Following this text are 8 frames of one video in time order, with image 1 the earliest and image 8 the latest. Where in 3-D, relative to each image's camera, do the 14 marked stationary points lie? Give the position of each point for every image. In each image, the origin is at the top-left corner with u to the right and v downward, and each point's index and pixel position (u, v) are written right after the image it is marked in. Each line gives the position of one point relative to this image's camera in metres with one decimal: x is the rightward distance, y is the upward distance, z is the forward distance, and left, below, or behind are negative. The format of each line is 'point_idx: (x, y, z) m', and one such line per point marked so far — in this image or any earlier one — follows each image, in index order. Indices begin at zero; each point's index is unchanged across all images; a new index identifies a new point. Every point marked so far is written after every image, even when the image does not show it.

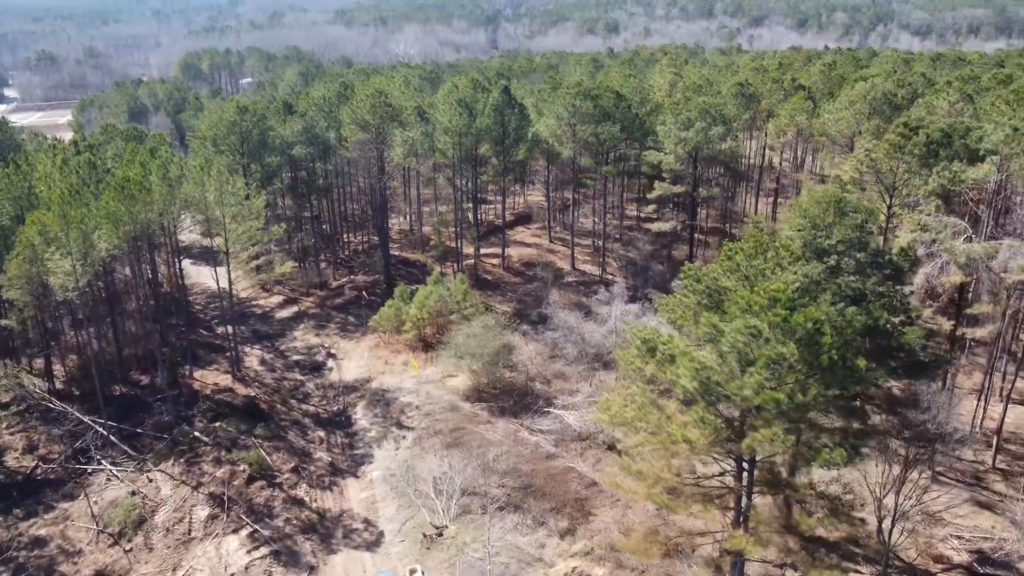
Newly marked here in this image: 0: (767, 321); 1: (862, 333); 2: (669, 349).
0: (+4.9, -0.6, +15.6) m
1: (+7.8, -1.0, +18.1) m
2: (+3.5, -1.4, +17.9) m
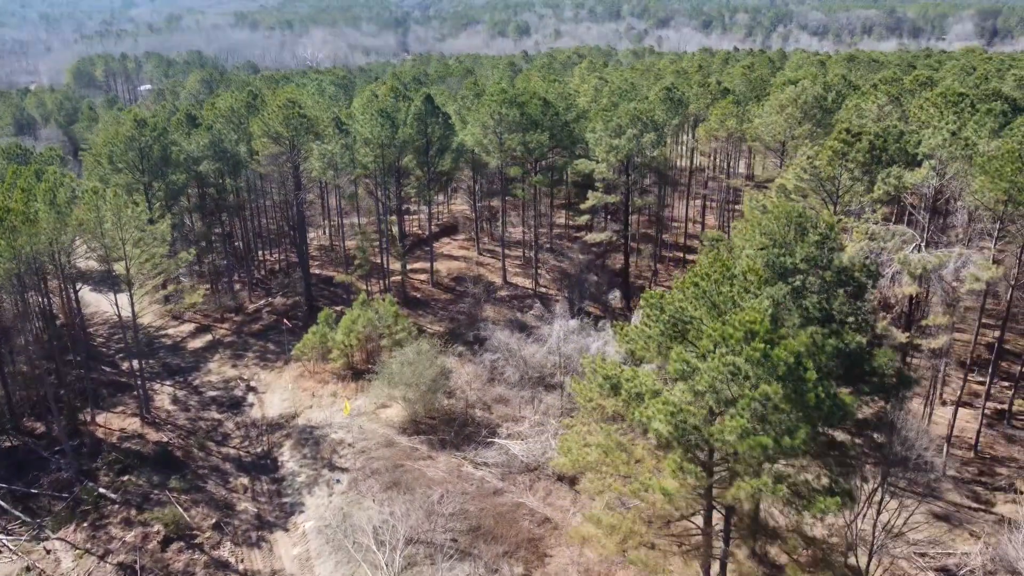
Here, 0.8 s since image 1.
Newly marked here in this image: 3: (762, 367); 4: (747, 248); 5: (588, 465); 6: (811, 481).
0: (+4.1, -1.2, +14.3) m
1: (+6.8, -1.5, +17.0) m
2: (+2.5, -2.0, +16.4) m
3: (+4.4, -1.4, +14.2) m
4: (+5.8, +1.0, +20.0) m
5: (+1.6, -3.6, +16.7) m
6: (+5.4, -3.5, +14.6) m
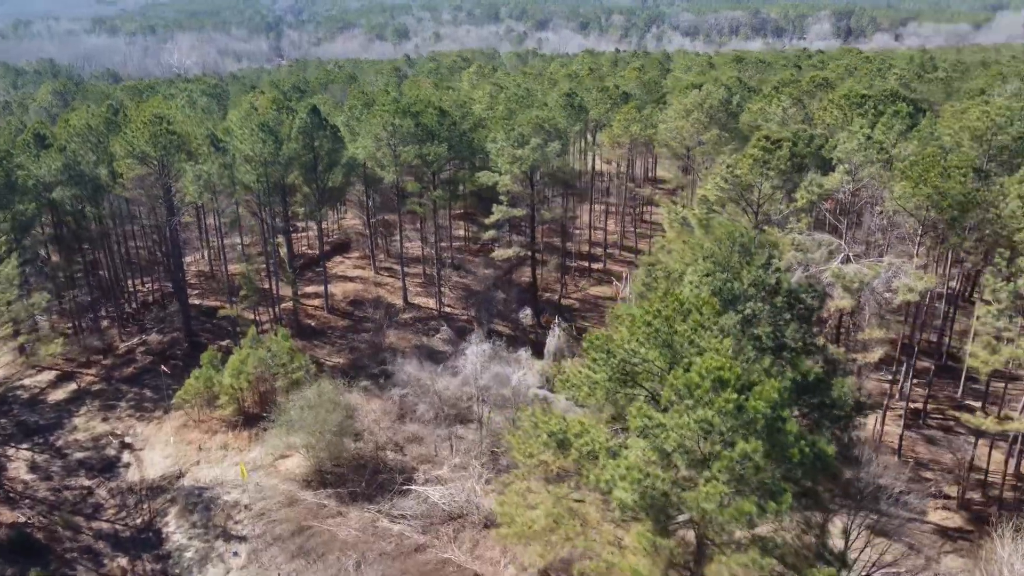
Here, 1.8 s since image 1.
0: (+3.1, -1.9, +12.5) m
1: (+5.4, -2.1, +15.5) m
2: (+1.3, -2.8, +14.3) m
3: (+3.4, -2.0, +12.4) m
4: (+3.9, +0.3, +18.3) m
5: (+0.4, -4.4, +14.5) m
6: (+4.5, -4.1, +12.9) m
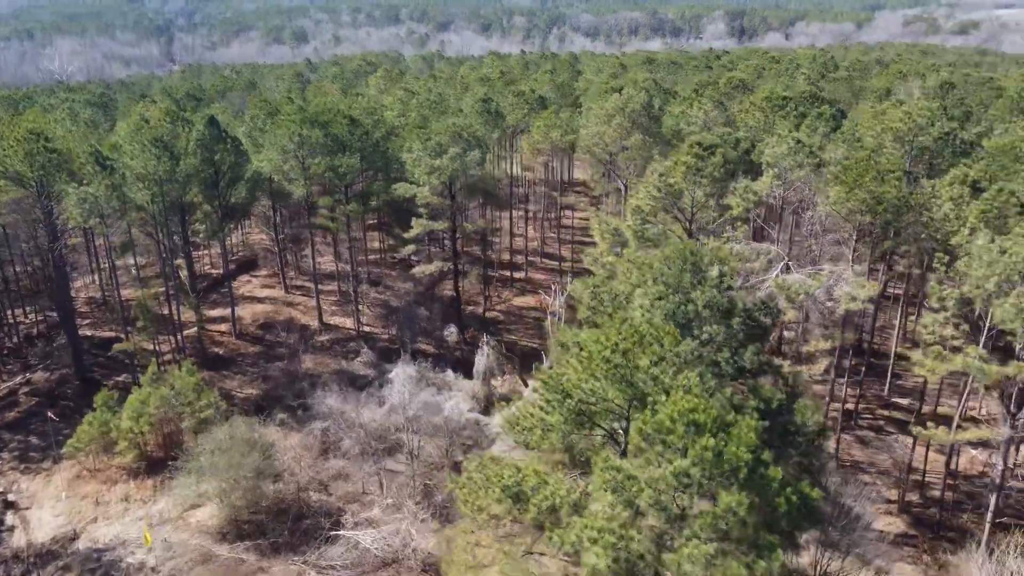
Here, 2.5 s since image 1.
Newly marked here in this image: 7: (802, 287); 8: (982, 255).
0: (+2.5, -2.3, +11.2) m
1: (+4.5, -2.5, +14.5) m
2: (+0.5, -3.3, +12.8) m
3: (+2.8, -2.5, +11.2) m
4: (+2.6, -0.1, +17.1) m
5: (-0.3, -5.0, +12.9) m
6: (+3.9, -4.5, +11.8) m
7: (+7.1, 0.0, +20.0) m
8: (+10.9, +0.8, +18.7) m
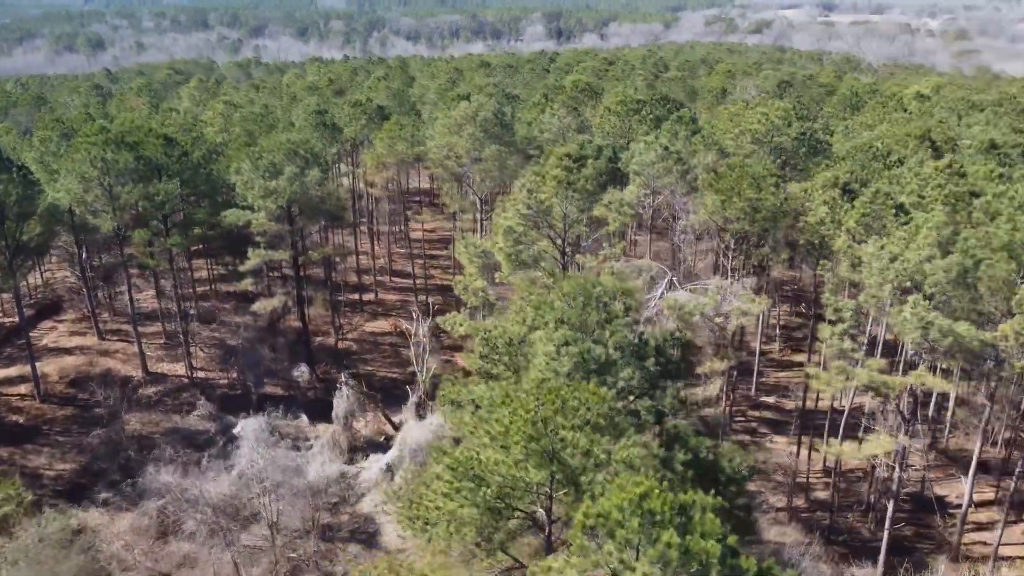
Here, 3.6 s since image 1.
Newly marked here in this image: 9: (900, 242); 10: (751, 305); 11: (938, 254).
0: (+1.6, -3.0, +9.1) m
1: (+2.9, -3.0, +12.7) m
2: (-0.6, -4.2, +10.3) m
3: (+1.9, -3.2, +9.1) m
4: (+0.4, -0.9, +14.9) m
5: (-1.3, -6.0, +10.3) m
6: (+3.0, -5.1, +10.0) m
7: (+4.2, -0.4, +18.7) m
8: (+8.1, +0.6, +18.1) m
9: (+8.8, +1.0, +18.5) m
10: (+5.7, -0.4, +19.2) m
11: (+9.1, +0.7, +17.5) m
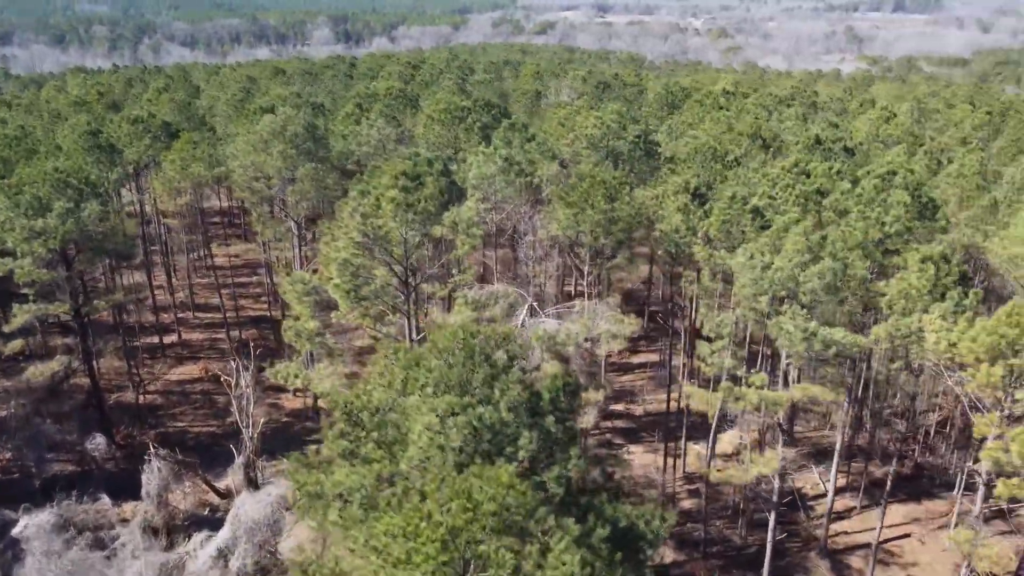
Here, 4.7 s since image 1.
0: (+1.1, -3.7, +7.0) m
1: (+1.5, -3.6, +10.8) m
2: (-1.2, -5.0, +7.7) m
3: (+1.4, -3.8, +7.1) m
4: (-1.6, -1.7, +12.3) m
5: (-1.7, -6.9, +7.5) m
6: (+2.4, -5.6, +8.1) m
7: (+1.2, -1.0, +16.9) m
8: (+5.0, +0.3, +17.2) m
9: (+5.6, +0.8, +17.7) m
10: (+2.5, -0.9, +17.8) m
11: (+6.1, +0.6, +16.8) m
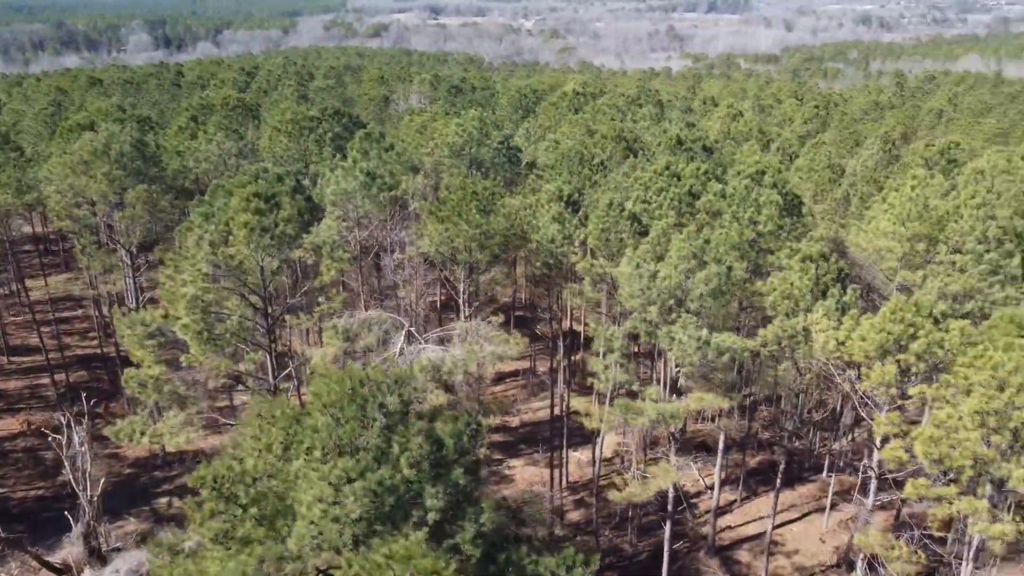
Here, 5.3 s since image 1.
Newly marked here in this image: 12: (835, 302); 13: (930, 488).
0: (+0.8, -4.1, +5.9) m
1: (+0.5, -4.0, +9.7) m
2: (-1.5, -5.6, +6.1) m
3: (+1.1, -4.2, +6.0) m
4: (-3.0, -2.3, +10.6) m
5: (-1.8, -7.4, +5.9) m
6: (+2.0, -5.9, +7.3) m
7: (-1.1, -1.5, +15.6) m
8: (+2.5, +0.1, +16.6) m
9: (+2.9, +0.6, +17.2) m
10: (0.0, -1.2, +16.7) m
11: (+3.7, +0.4, +16.5) m
12: (+6.3, -0.3, +15.8) m
13: (+6.5, -3.1, +12.5) m
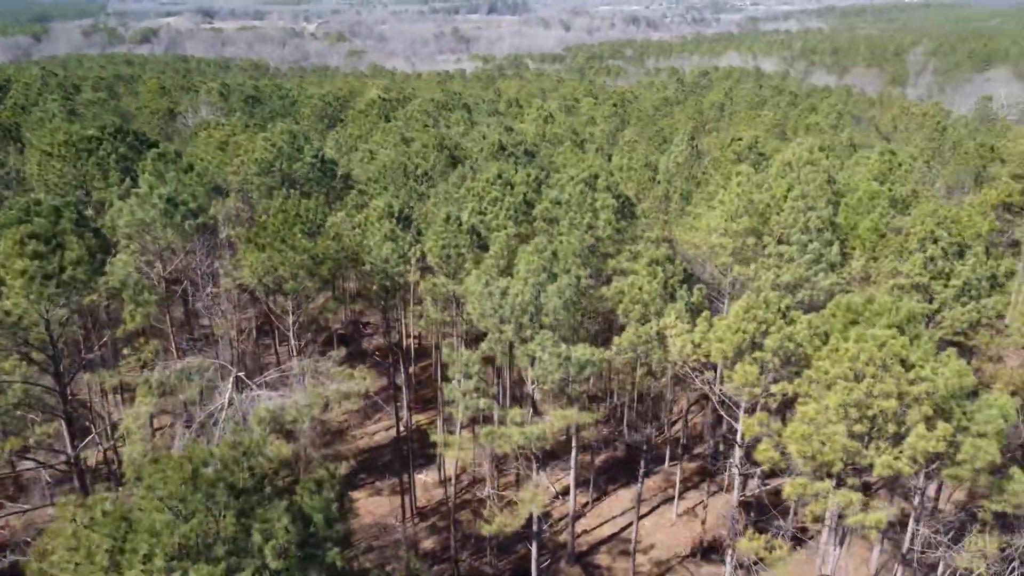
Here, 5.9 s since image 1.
0: (+0.7, -4.4, +4.9) m
1: (-0.5, -4.5, +8.5) m
2: (-1.4, -6.1, +4.6) m
3: (+0.9, -4.5, +5.1) m
4: (-4.2, -3.1, +8.6) m
5: (-1.6, -8.0, +4.3) m
6: (+1.7, -6.2, +6.6) m
7: (-3.6, -2.1, +13.9) m
8: (-0.5, -0.2, +15.7) m
9: (-0.3, +0.3, +16.4) m
10: (-2.9, -1.8, +15.2) m
11: (+0.6, +0.2, +15.8) m
12: (+3.4, -0.3, +15.8) m
13: (+4.5, -3.1, +12.7) m
